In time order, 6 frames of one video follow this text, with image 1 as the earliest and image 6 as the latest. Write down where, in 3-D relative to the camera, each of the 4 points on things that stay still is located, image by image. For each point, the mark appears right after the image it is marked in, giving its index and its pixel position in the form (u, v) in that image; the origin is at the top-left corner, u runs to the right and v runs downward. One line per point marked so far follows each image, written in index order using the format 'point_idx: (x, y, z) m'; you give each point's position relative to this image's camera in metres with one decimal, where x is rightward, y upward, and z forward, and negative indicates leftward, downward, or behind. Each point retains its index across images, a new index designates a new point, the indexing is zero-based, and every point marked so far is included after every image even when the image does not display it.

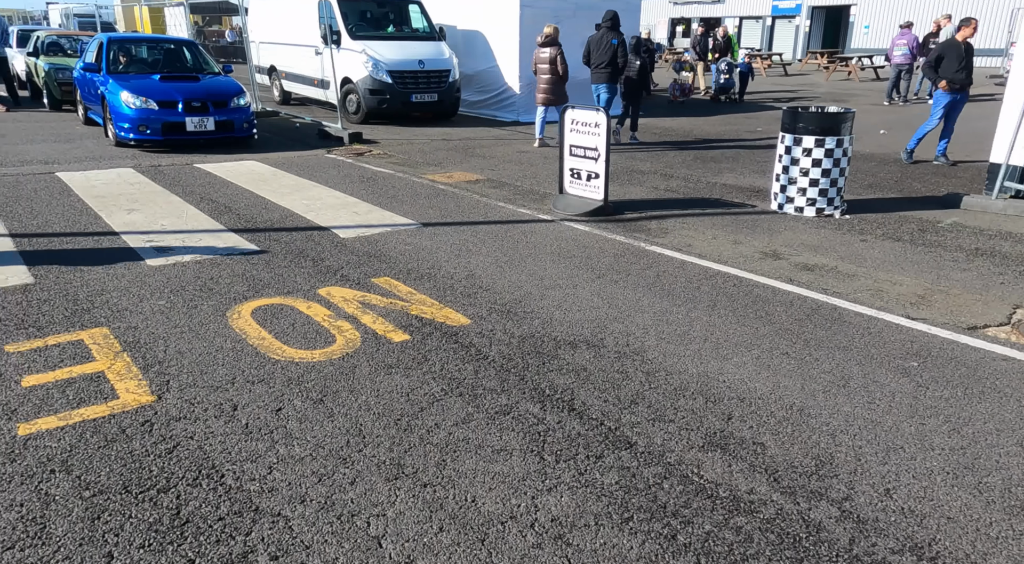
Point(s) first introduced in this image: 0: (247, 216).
0: (-2.5, +0.6, +7.1) m
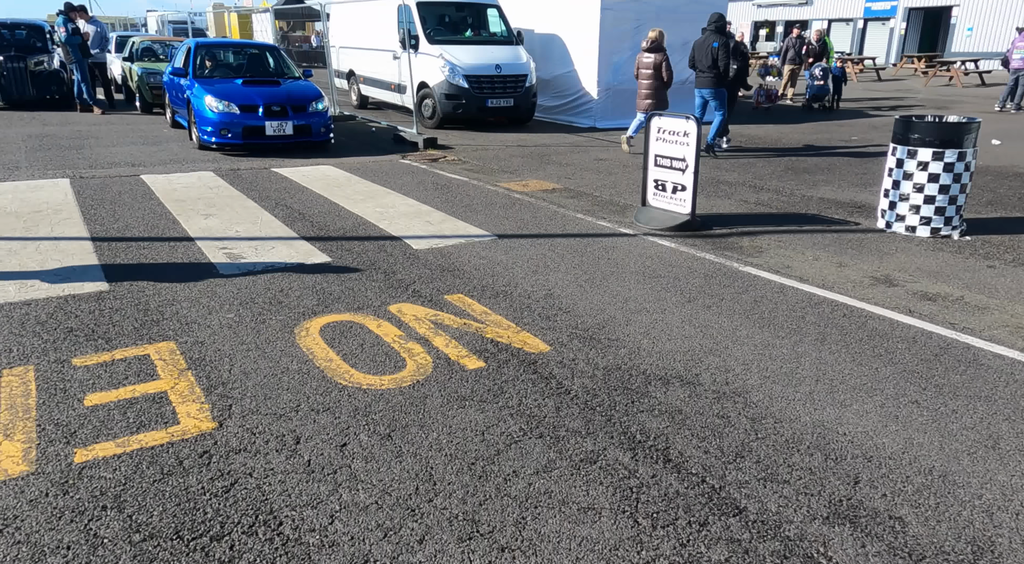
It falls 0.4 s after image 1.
0: (-1.7, +0.5, +7.0) m
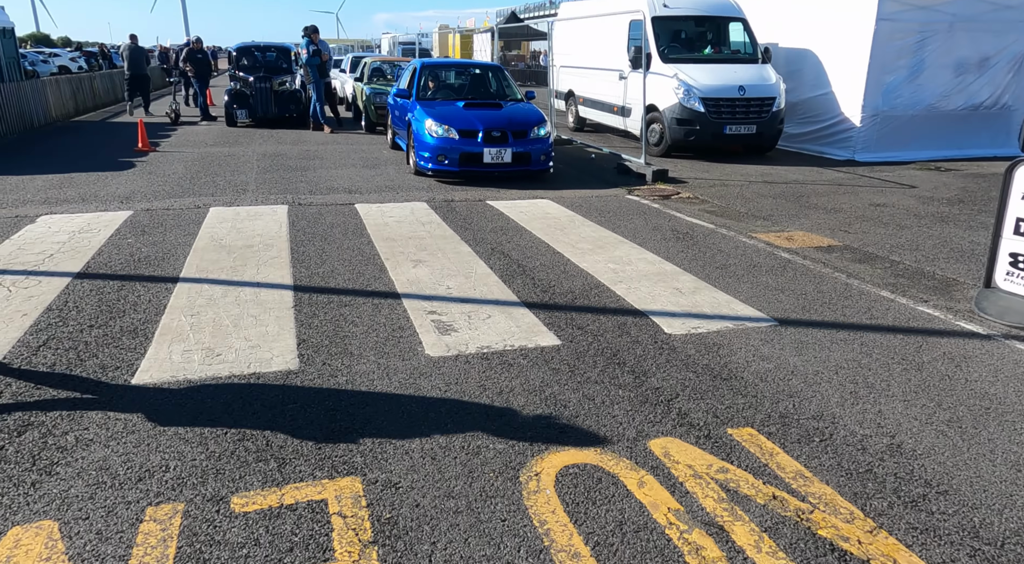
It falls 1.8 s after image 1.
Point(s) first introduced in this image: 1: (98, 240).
0: (+0.2, 0.0, +5.8) m
1: (-3.8, +0.4, +7.1) m
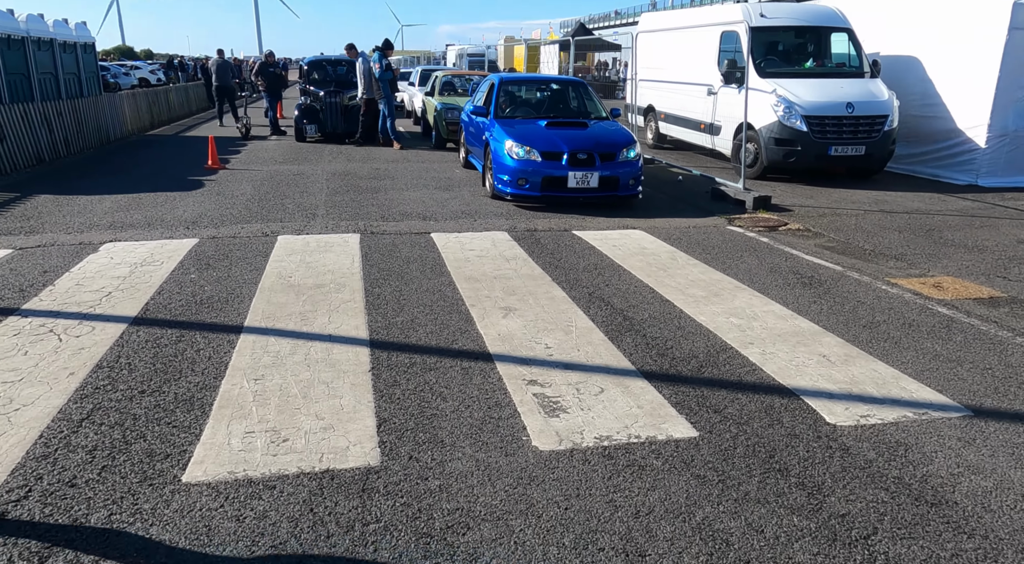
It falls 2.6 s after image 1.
0: (+0.9, -0.4, +4.9) m
1: (-3.0, +0.1, +6.6) m
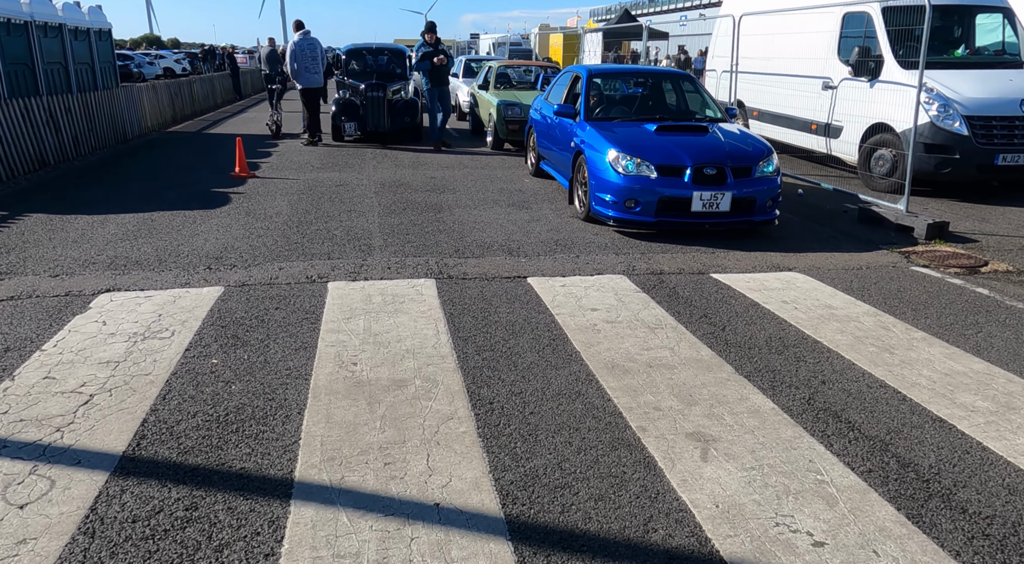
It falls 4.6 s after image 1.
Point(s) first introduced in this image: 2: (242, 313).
0: (+1.8, -0.9, +2.8) m
1: (-2.1, -0.4, +4.6) m
2: (-1.9, -0.2, +5.3) m
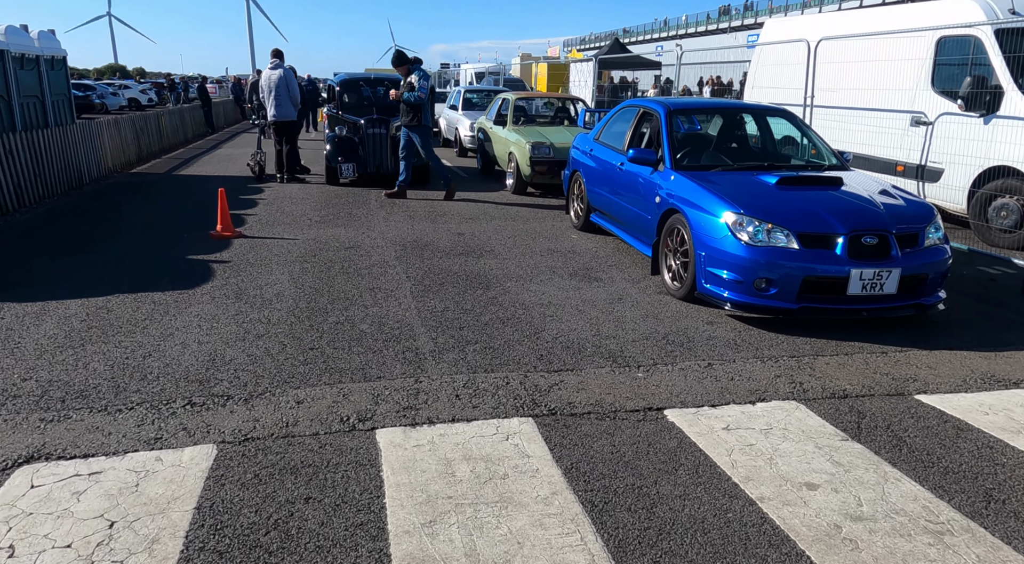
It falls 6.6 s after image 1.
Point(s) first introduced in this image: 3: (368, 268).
0: (+2.7, -1.6, +0.8) m
1: (-1.2, -1.2, +2.4) m
2: (-1.1, -1.0, +3.2) m
3: (-1.4, +0.1, +7.4) m
